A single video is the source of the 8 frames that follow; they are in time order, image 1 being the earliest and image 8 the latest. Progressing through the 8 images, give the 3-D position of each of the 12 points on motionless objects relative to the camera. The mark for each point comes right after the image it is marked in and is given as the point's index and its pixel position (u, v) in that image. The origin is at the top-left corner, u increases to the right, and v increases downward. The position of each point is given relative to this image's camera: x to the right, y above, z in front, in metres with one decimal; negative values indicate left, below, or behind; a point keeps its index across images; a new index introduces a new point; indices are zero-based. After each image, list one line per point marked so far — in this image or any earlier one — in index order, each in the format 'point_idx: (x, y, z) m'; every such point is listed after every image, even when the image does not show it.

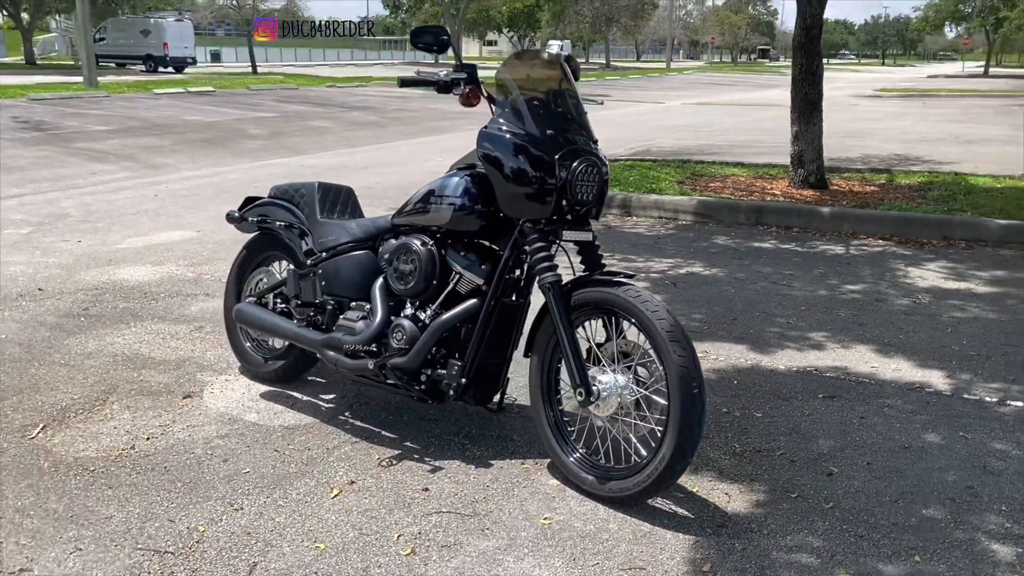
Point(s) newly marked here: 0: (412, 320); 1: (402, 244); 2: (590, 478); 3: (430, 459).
0: (-0.4, -0.1, +4.0) m
1: (-0.5, +0.2, +4.0) m
2: (+0.3, -0.8, +3.5) m
3: (-0.4, -0.8, +3.9) m
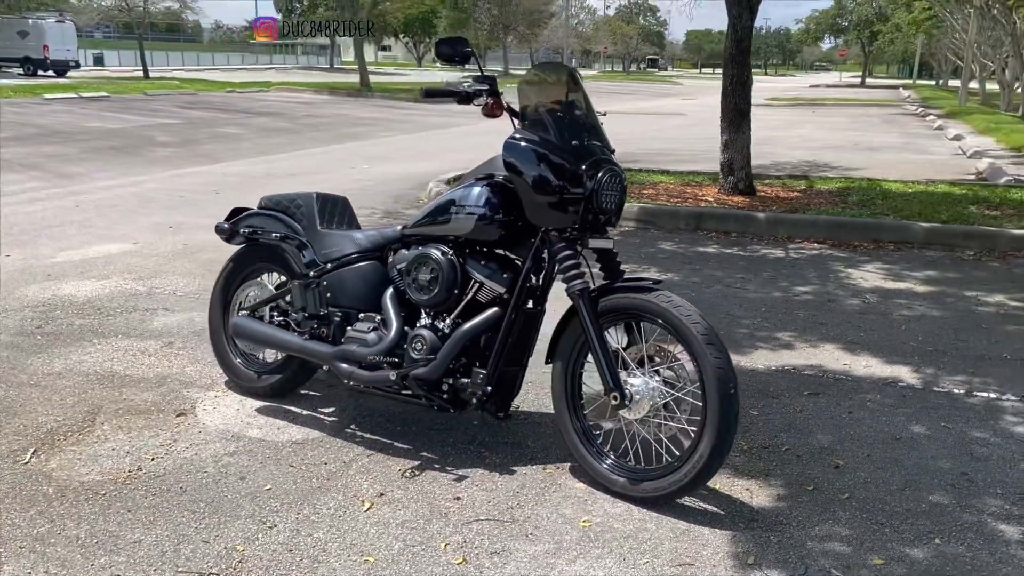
0: (-0.4, -0.2, +4.0) m
1: (-0.4, +0.1, +4.0) m
2: (+0.4, -0.8, +3.6) m
3: (-0.3, -0.8, +4.0) m
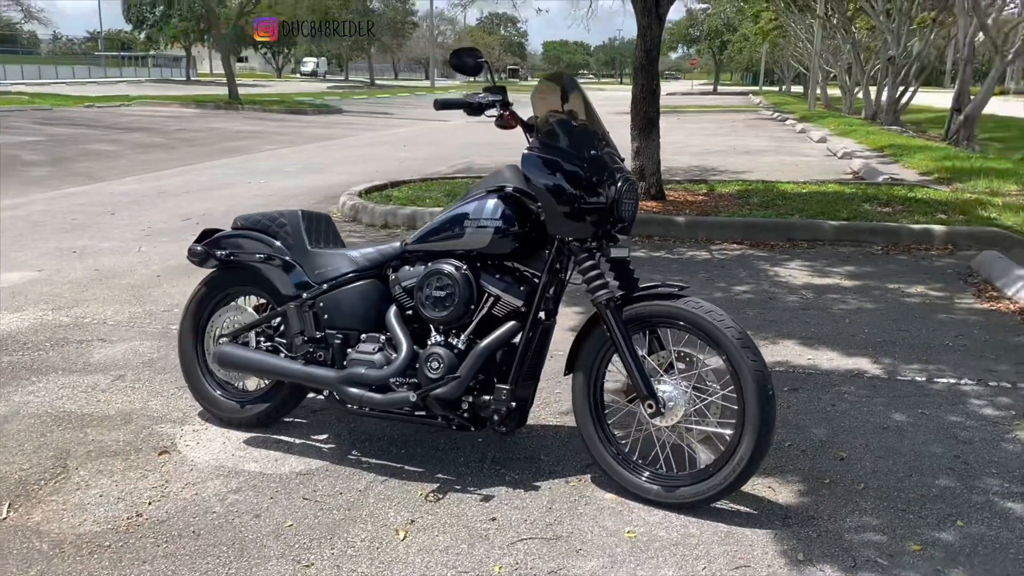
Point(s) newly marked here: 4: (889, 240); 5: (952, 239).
0: (-0.3, -0.2, +3.9) m
1: (-0.4, +0.1, +3.9) m
2: (+0.6, -0.8, +3.6) m
3: (-0.2, -0.9, +3.9) m
4: (+4.0, +0.5, +9.3) m
5: (+4.6, +0.5, +9.2) m
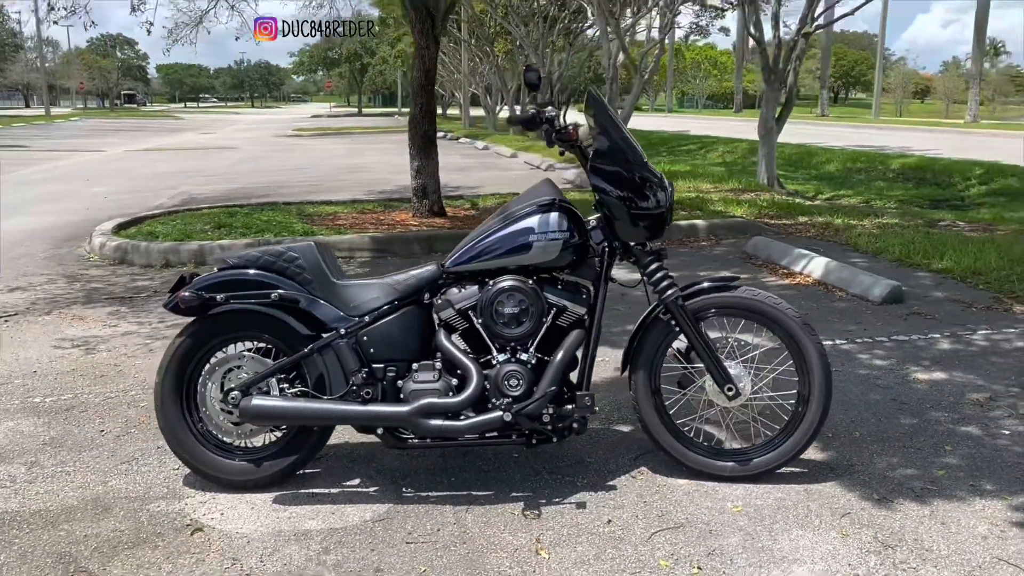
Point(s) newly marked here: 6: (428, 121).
0: (0.0, -0.3, +3.8) m
1: (-0.1, 0.0, +3.8) m
2: (+1.0, -0.8, +3.9) m
3: (+0.2, -0.9, +3.9) m
4: (+1.8, +0.6, +10.5) m
5: (+2.4, +0.7, +10.6) m
6: (-1.0, +2.1, +11.0) m
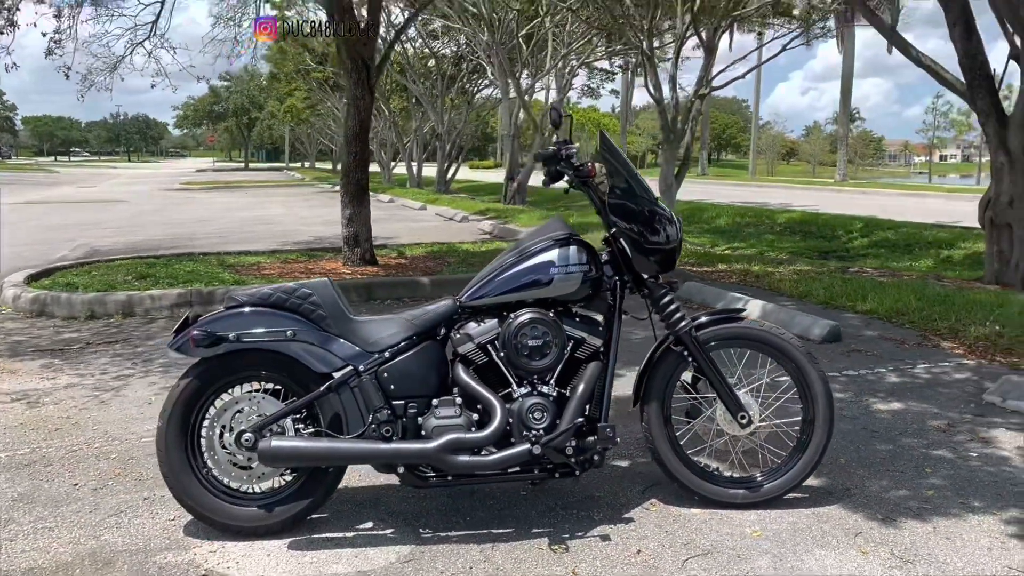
0: (+0.1, -0.5, +3.8) m
1: (0.0, -0.2, +3.8) m
2: (+1.0, -0.9, +4.1) m
3: (+0.3, -1.1, +3.9) m
4: (+1.0, +0.1, +10.7) m
5: (+1.6, +0.1, +10.9) m
6: (-1.9, +1.4, +10.9) m
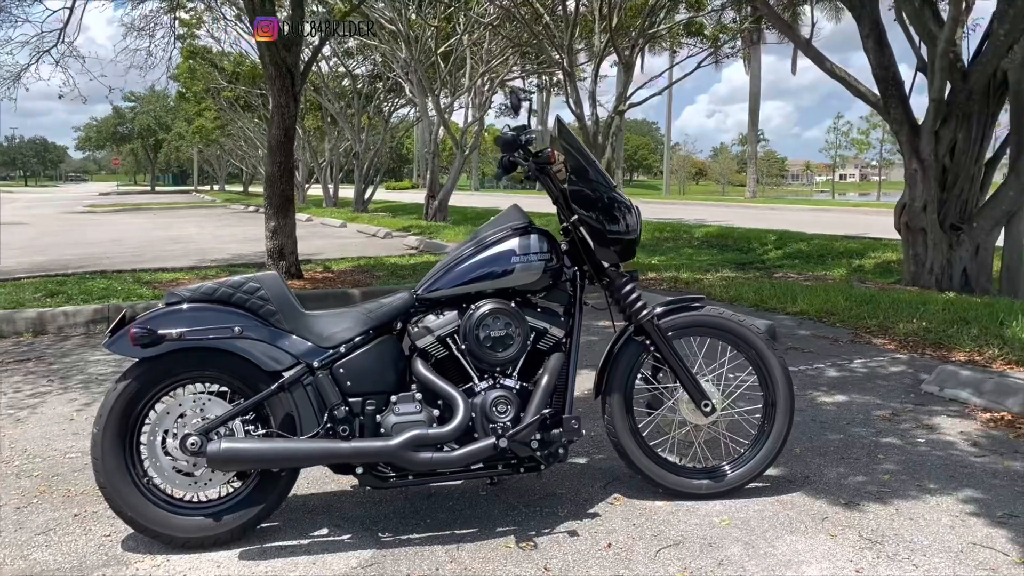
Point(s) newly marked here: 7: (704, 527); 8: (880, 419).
0: (0.0, -0.4, +3.7) m
1: (-0.2, -0.1, +3.7) m
2: (+0.9, -0.9, +4.0) m
3: (+0.1, -1.0, +3.8) m
4: (+0.2, -0.1, +10.7) m
5: (+0.8, 0.0, +10.9) m
6: (-2.7, +1.3, +10.6) m
7: (+0.8, -1.0, +3.7) m
8: (+2.2, -0.8, +5.3) m
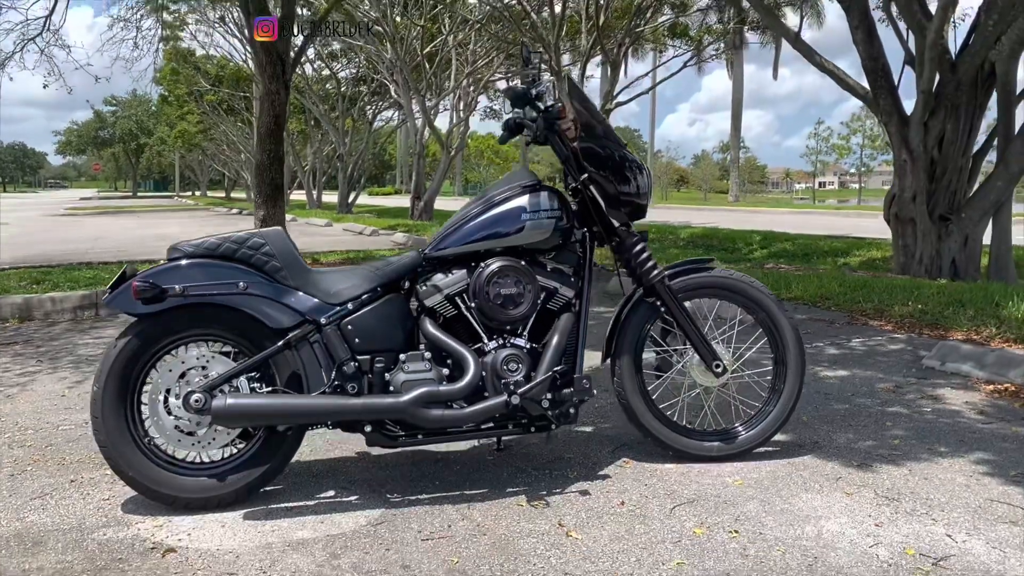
0: (0.0, -0.2, +3.6) m
1: (-0.1, +0.1, +3.6) m
2: (+0.9, -0.7, +4.0) m
3: (+0.2, -0.8, +3.7) m
4: (+0.1, +0.1, +10.6) m
5: (+0.7, +0.1, +10.9) m
6: (-2.8, +1.4, +10.5) m
7: (+0.8, -0.8, +3.7) m
8: (+2.2, -0.6, +5.3) m
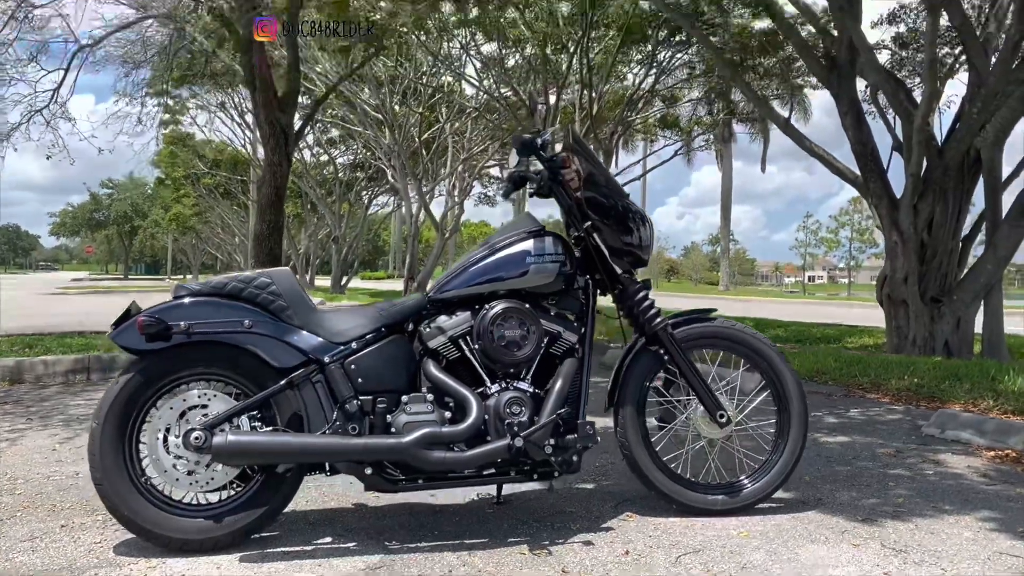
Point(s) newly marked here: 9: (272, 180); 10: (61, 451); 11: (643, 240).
0: (0.0, -0.4, +3.6) m
1: (-0.1, -0.1, +3.6) m
2: (+0.9, -0.9, +3.9) m
3: (+0.2, -1.0, +3.6) m
4: (+0.1, -0.8, +10.6) m
5: (+0.6, -0.8, +10.9) m
6: (-2.8, +0.6, +10.6) m
7: (+0.9, -1.0, +3.6) m
8: (+2.2, -1.0, +5.3) m
9: (-2.8, +1.3, +10.4) m
10: (-2.7, -1.0, +5.3) m
11: (+0.6, +0.2, +4.0) m
